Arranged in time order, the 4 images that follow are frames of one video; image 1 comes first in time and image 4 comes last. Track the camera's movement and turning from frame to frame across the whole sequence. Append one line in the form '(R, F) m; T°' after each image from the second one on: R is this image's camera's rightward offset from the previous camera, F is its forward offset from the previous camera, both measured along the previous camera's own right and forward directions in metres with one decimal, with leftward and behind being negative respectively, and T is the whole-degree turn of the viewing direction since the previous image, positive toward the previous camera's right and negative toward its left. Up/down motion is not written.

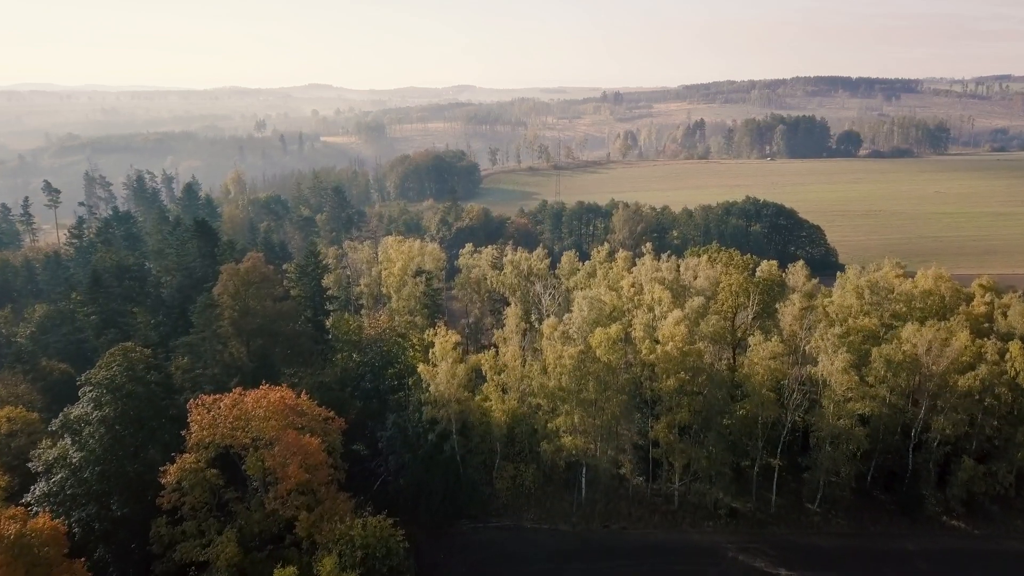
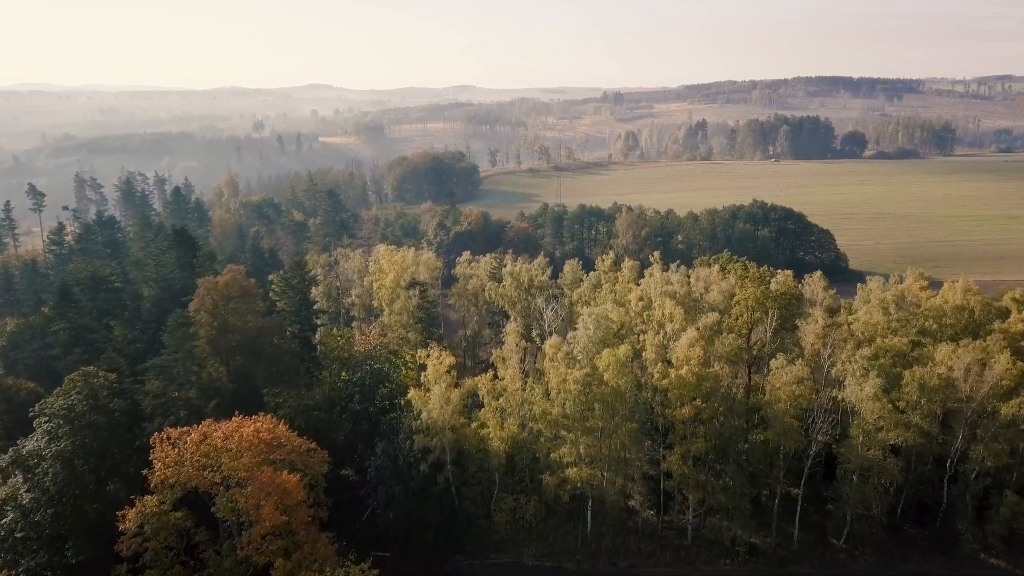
(0.0, +3.4) m; 0°
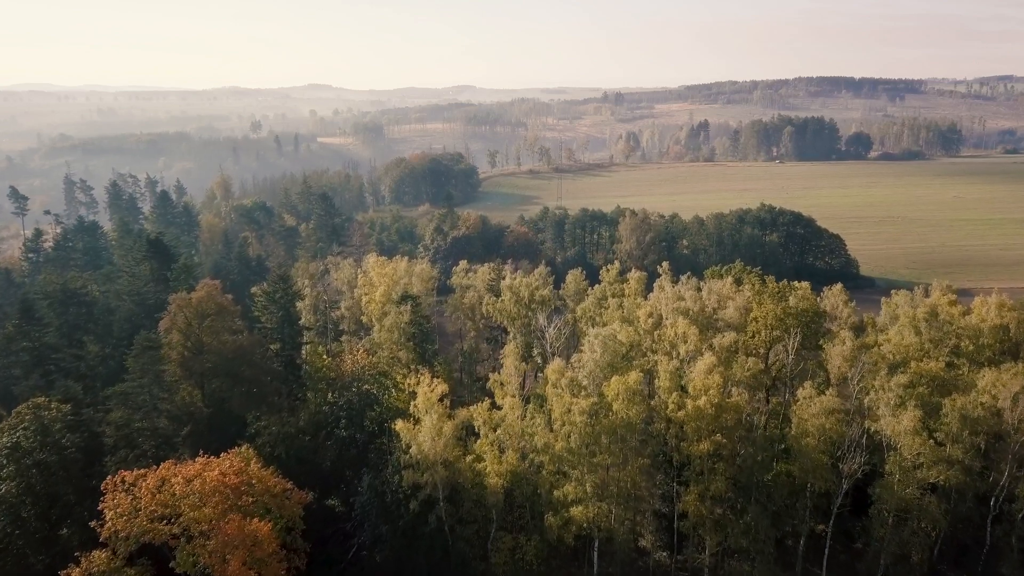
(0.0, +3.6) m; 0°
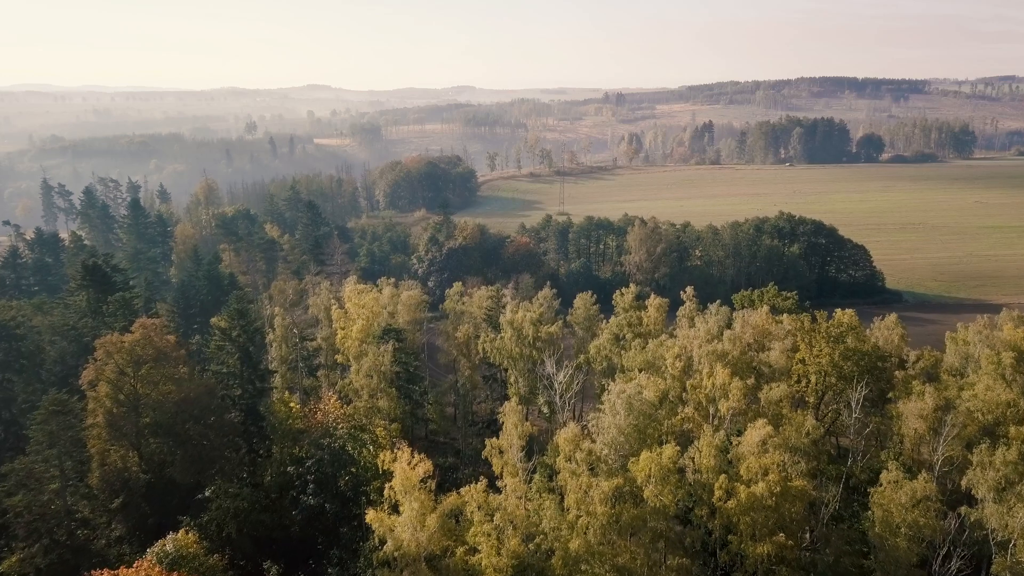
(-0.1, +7.2) m; 0°
